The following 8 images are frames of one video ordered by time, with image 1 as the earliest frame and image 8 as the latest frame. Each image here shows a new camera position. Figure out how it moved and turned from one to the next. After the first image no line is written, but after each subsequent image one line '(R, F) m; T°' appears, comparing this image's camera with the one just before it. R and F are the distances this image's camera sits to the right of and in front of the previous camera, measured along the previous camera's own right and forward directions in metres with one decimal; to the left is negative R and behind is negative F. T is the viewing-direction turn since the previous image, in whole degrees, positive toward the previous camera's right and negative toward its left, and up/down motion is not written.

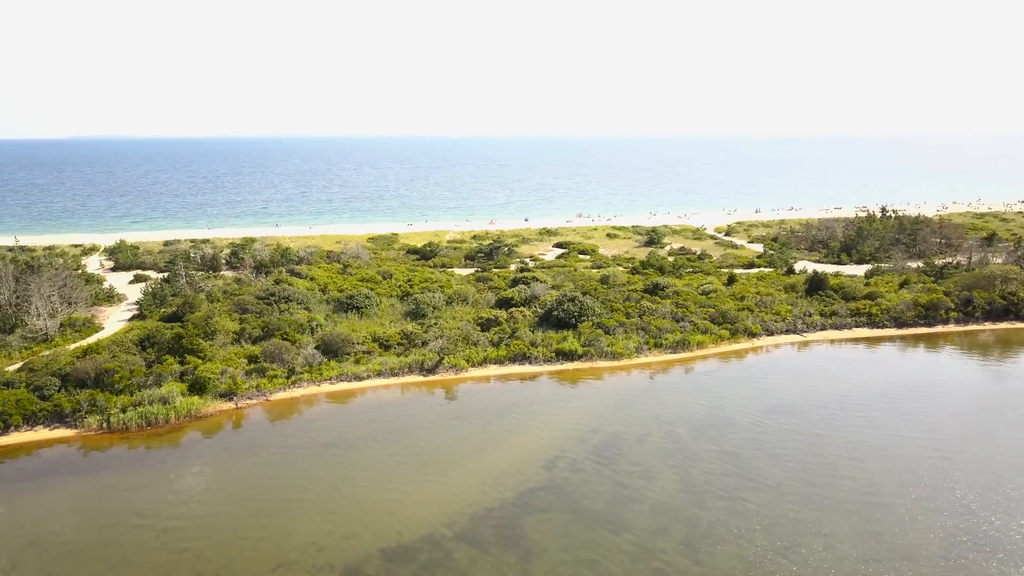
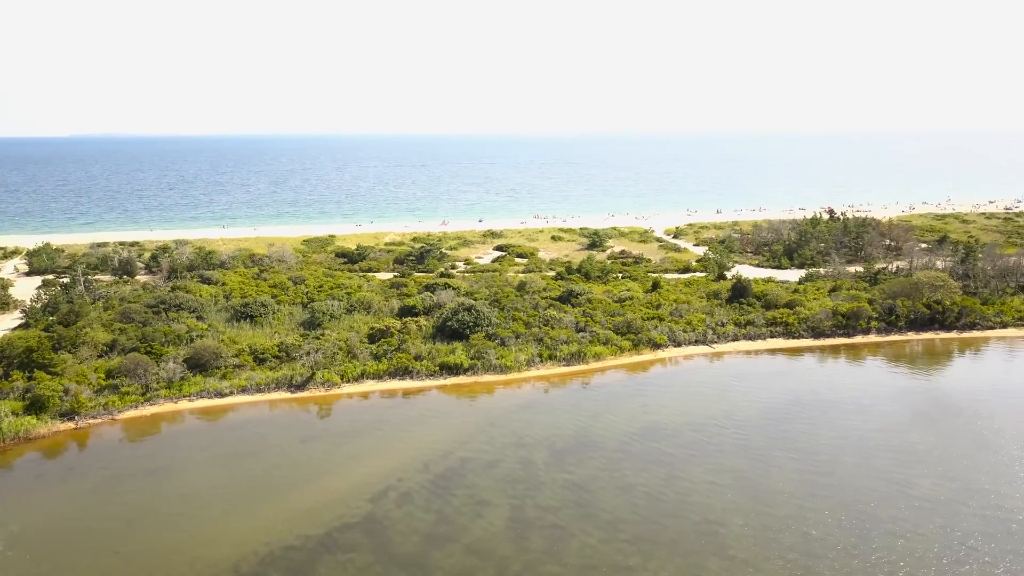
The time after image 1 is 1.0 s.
(+4.3, +1.6) m; 0°
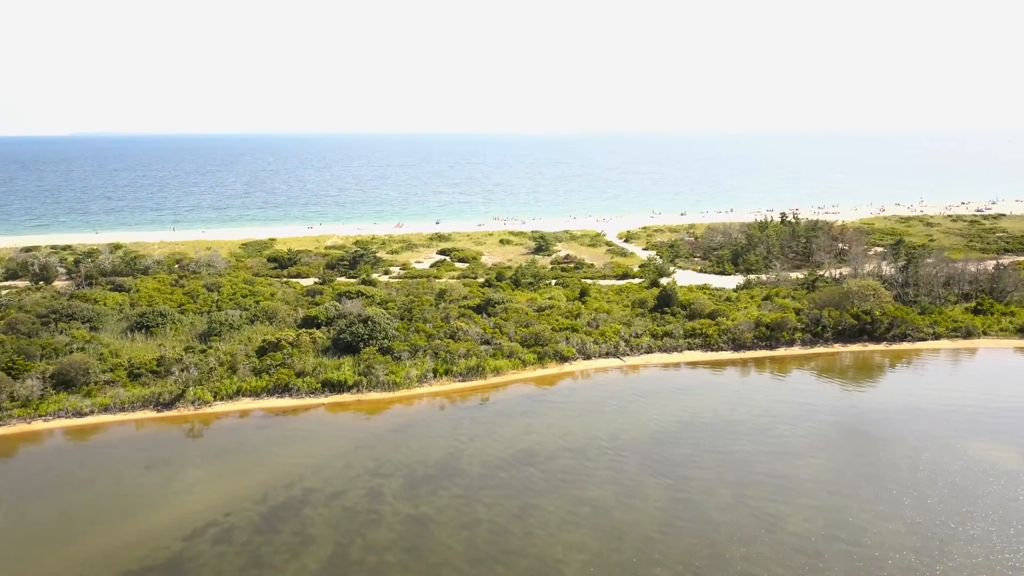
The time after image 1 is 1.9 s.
(+3.8, +1.5) m; 0°
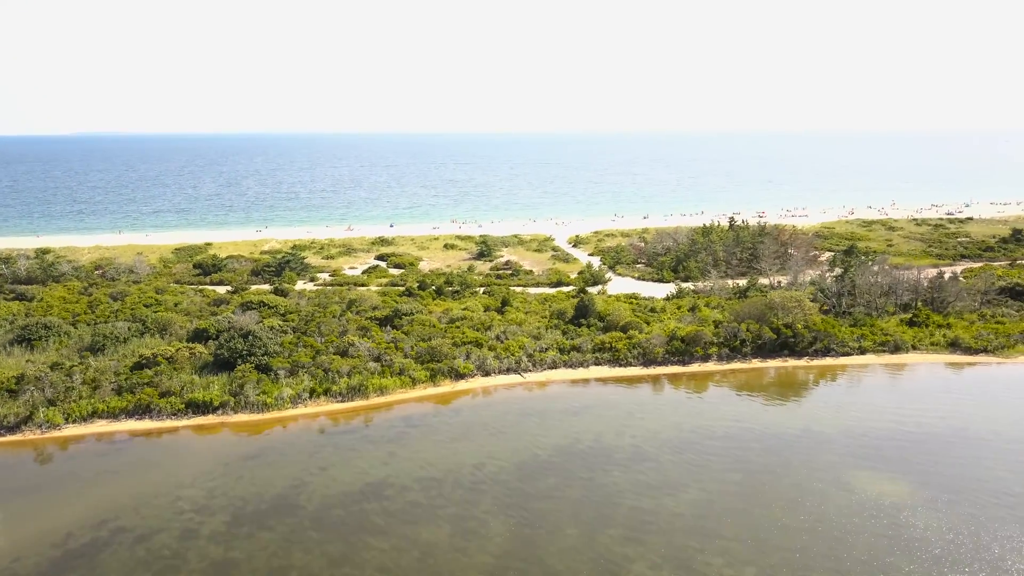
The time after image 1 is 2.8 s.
(+3.9, +1.7) m; 0°
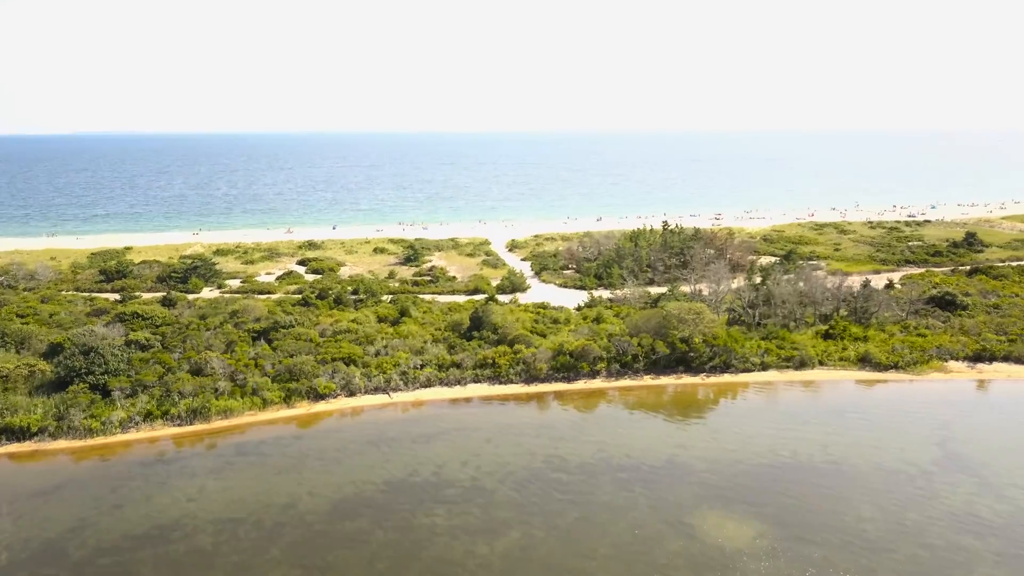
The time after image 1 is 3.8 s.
(+4.5, +1.9) m; 0°
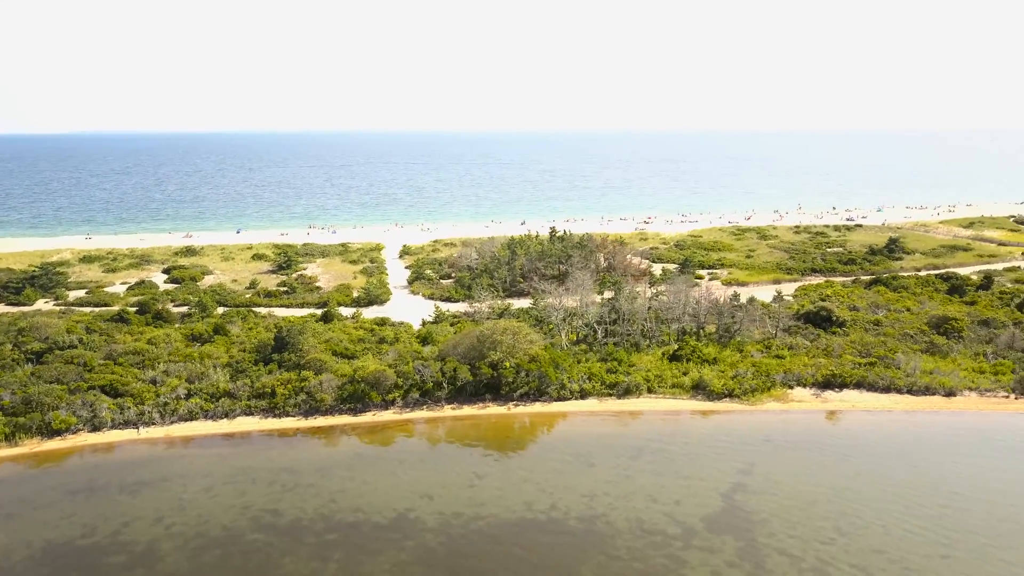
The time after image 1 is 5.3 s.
(+6.8, +2.9) m; 0°
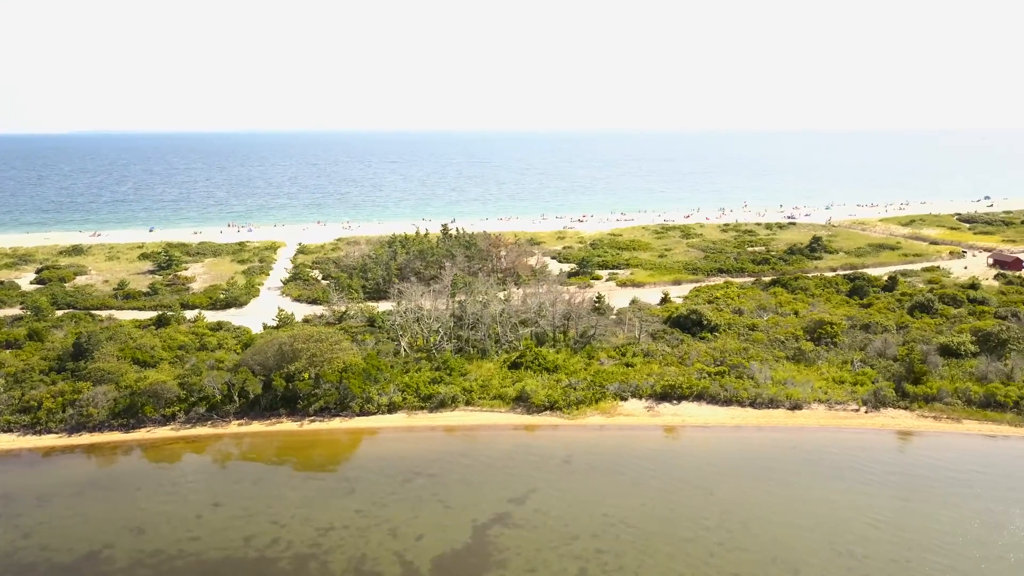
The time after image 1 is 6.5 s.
(+5.8, +2.2) m; 0°
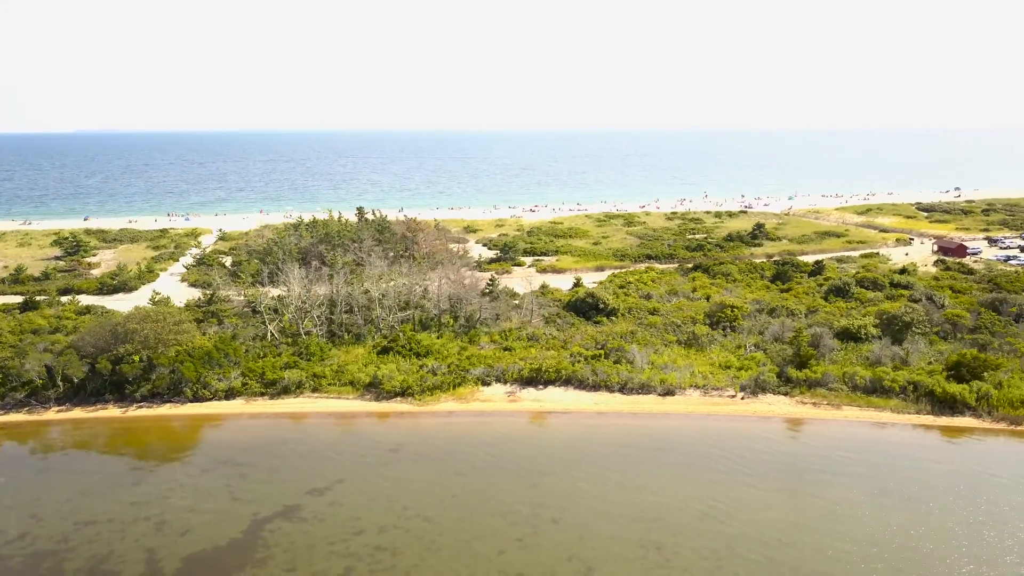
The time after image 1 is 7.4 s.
(+4.1, +1.6) m; 0°
